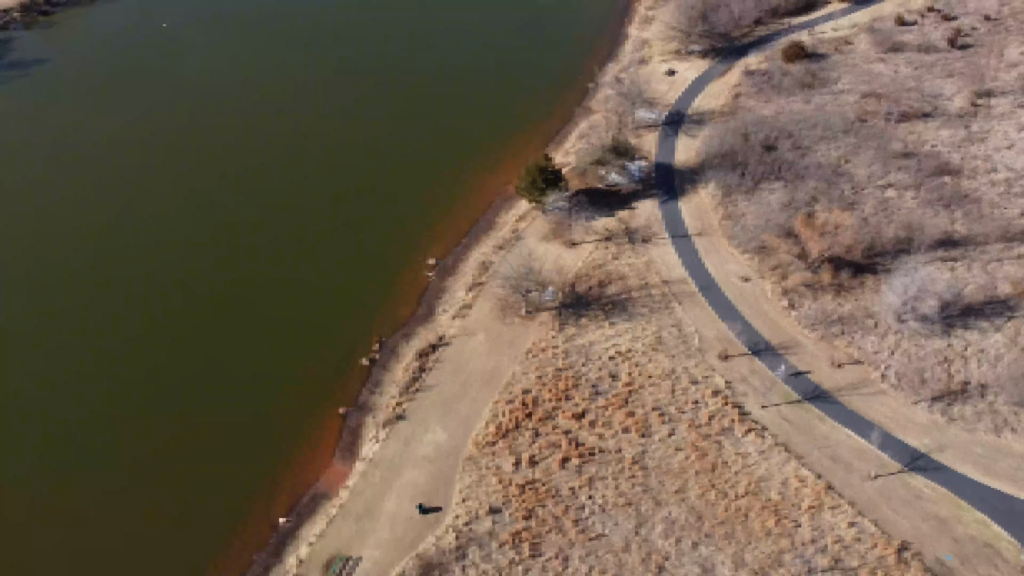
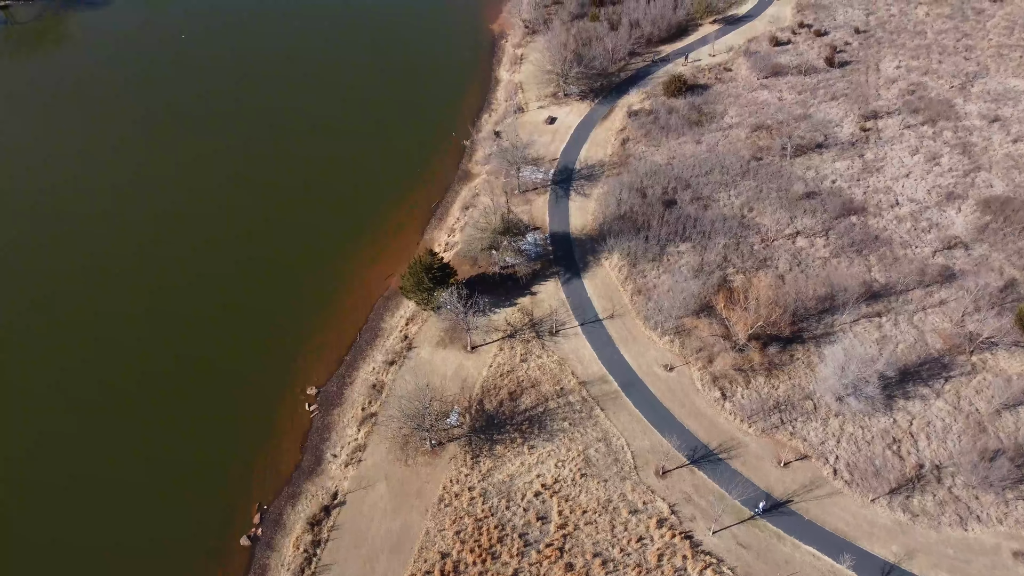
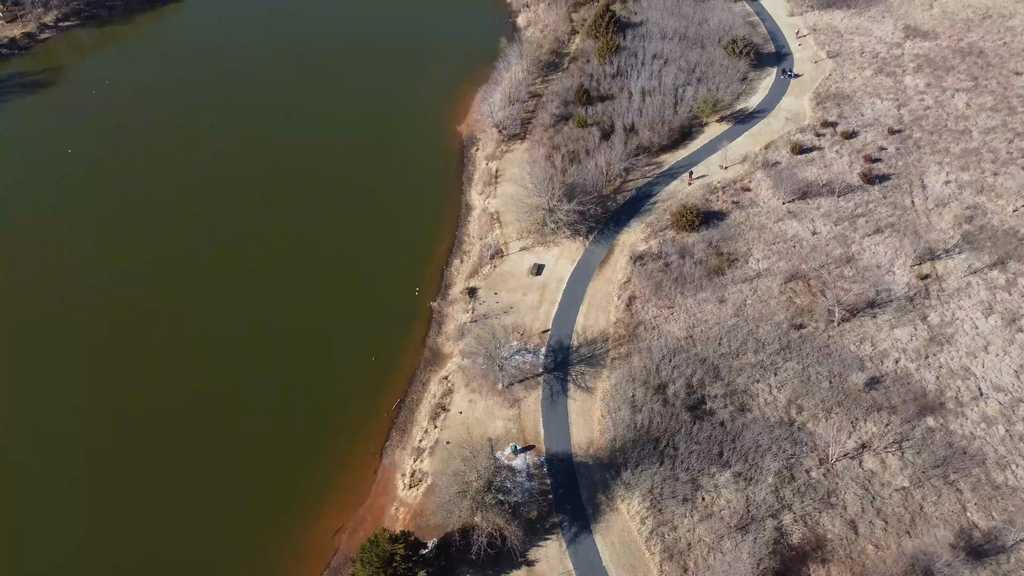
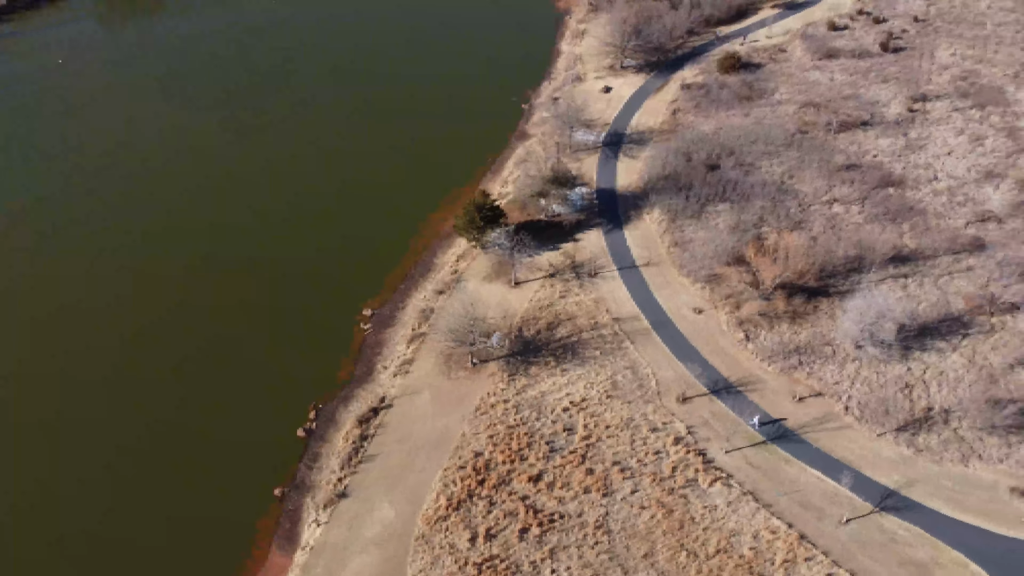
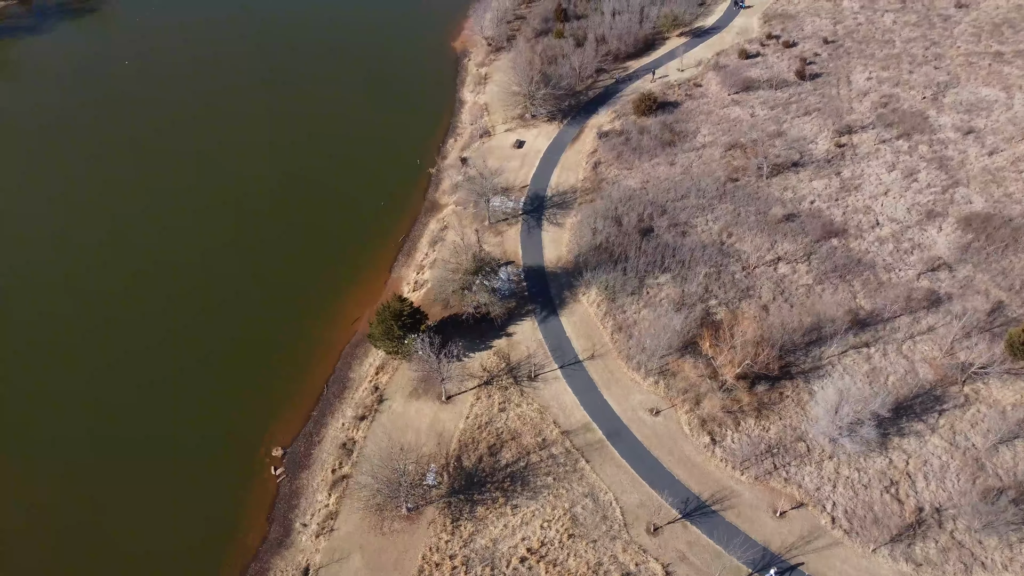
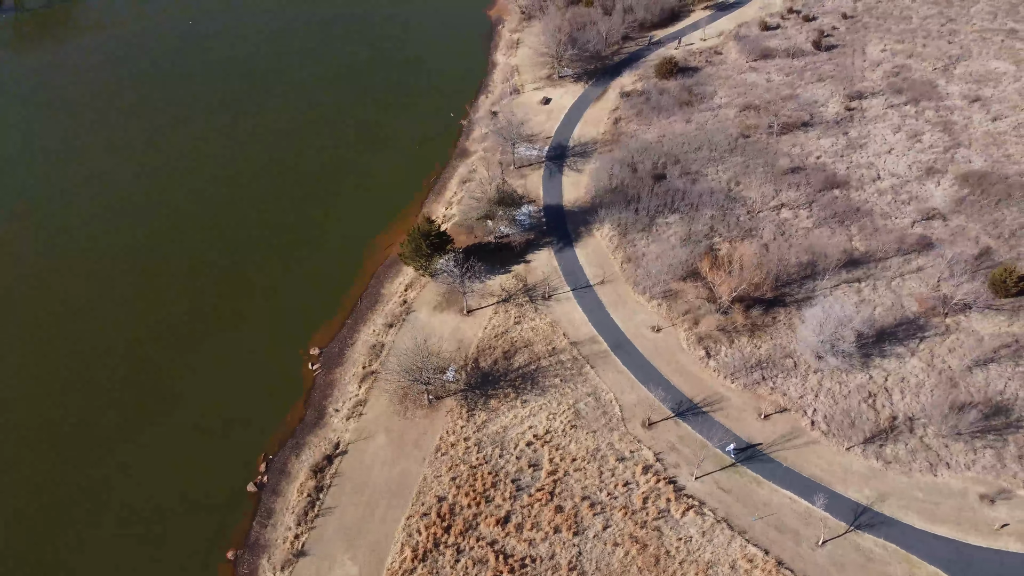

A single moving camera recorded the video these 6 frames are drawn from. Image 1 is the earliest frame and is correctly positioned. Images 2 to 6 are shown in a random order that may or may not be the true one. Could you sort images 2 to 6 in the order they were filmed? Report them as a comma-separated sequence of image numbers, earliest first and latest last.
4, 6, 2, 5, 3
